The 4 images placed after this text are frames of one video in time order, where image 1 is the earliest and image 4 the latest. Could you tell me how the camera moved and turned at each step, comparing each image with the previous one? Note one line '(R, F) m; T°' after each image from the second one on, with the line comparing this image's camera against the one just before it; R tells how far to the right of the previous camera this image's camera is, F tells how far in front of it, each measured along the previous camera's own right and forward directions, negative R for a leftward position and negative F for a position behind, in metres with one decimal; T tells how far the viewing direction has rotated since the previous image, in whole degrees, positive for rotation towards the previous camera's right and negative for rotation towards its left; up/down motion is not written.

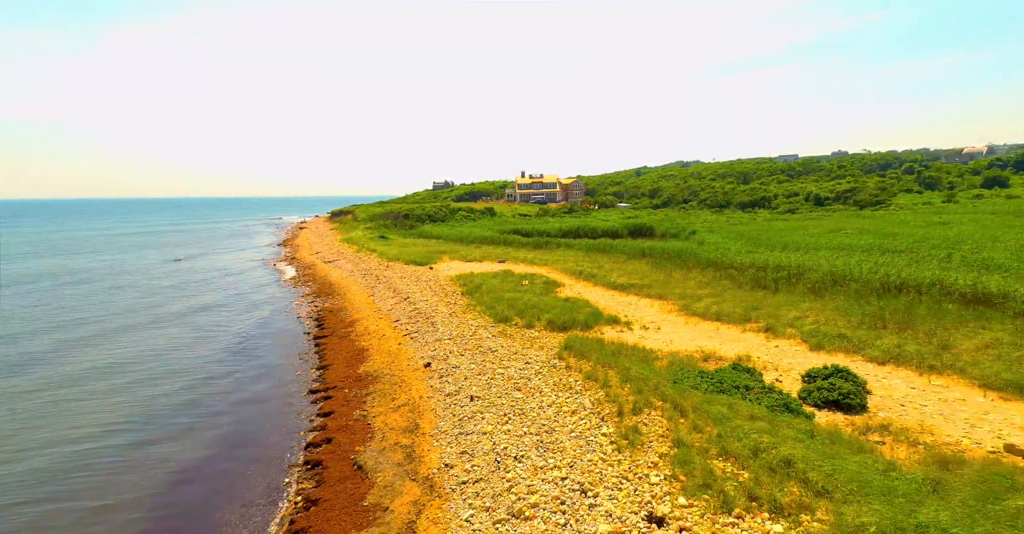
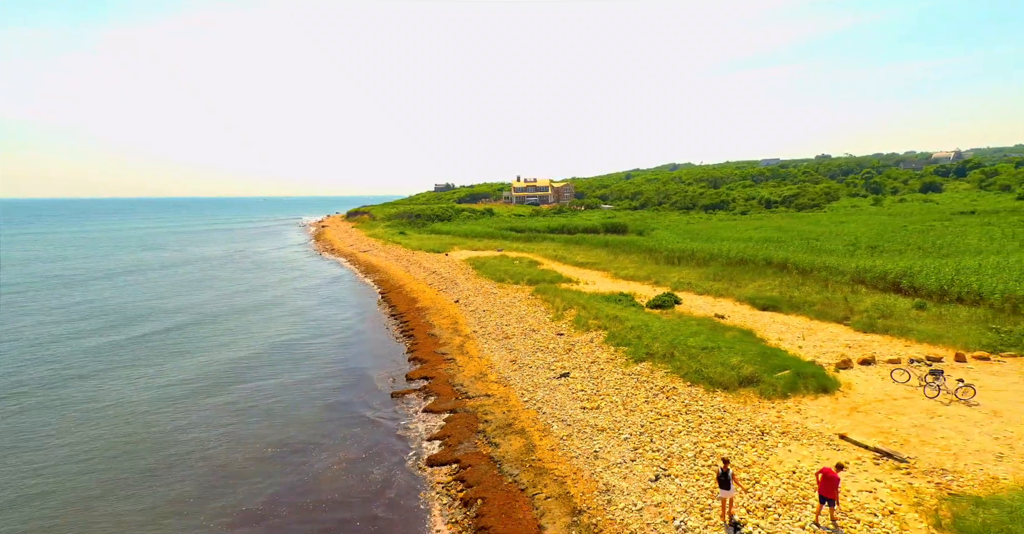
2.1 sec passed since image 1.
(+0.3, -17.2) m; 0°
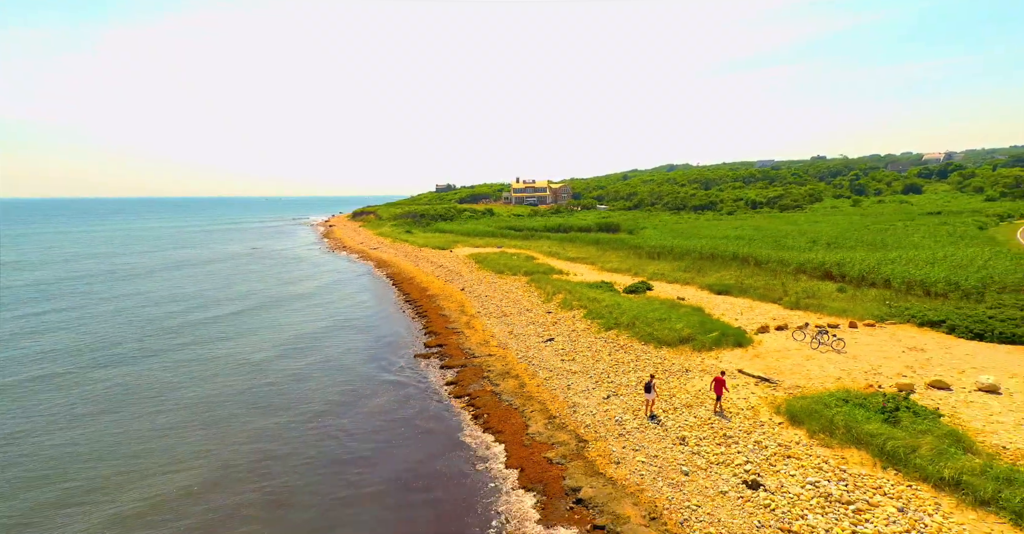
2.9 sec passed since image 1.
(+0.1, -6.3) m; 0°
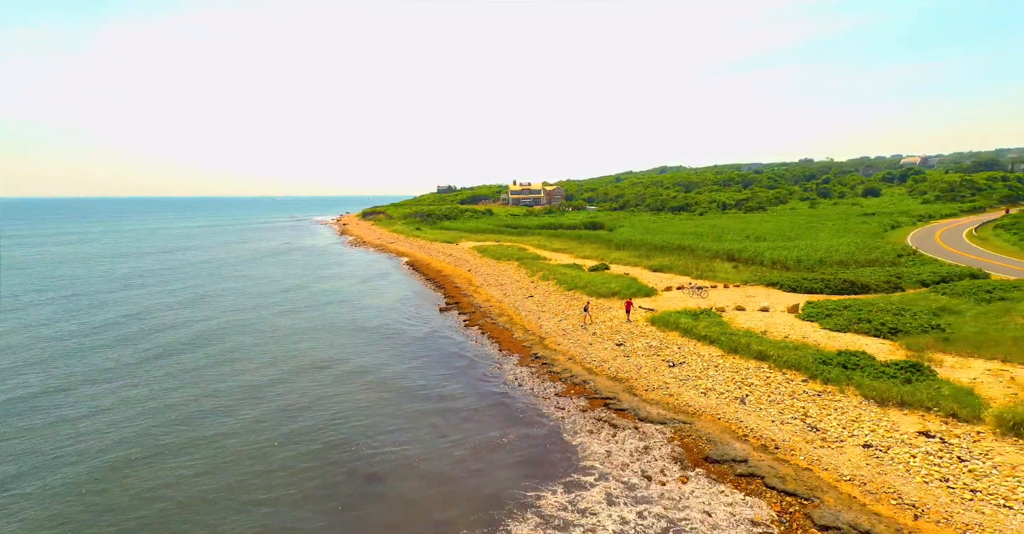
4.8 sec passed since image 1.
(+0.4, -14.6) m; 0°
